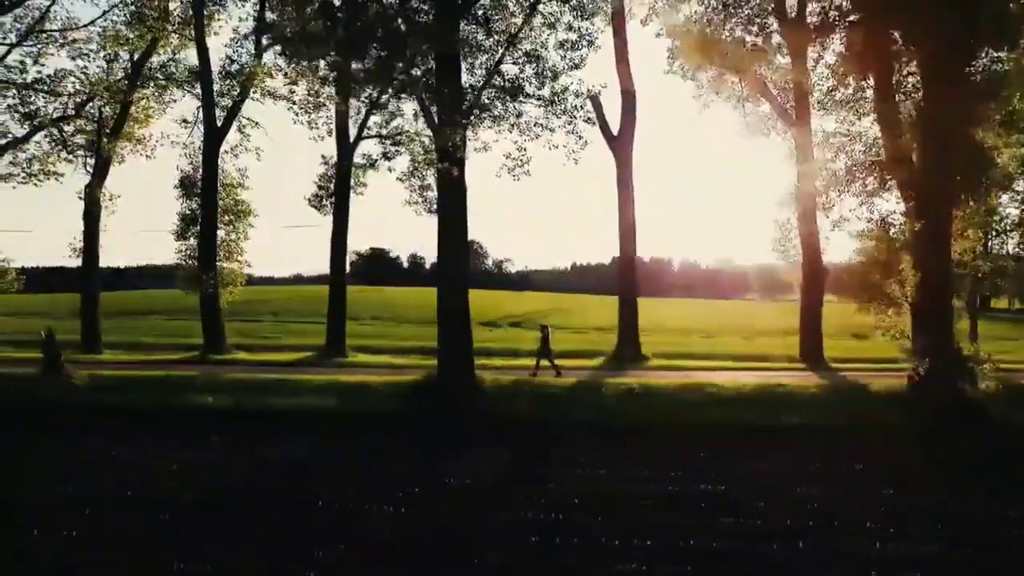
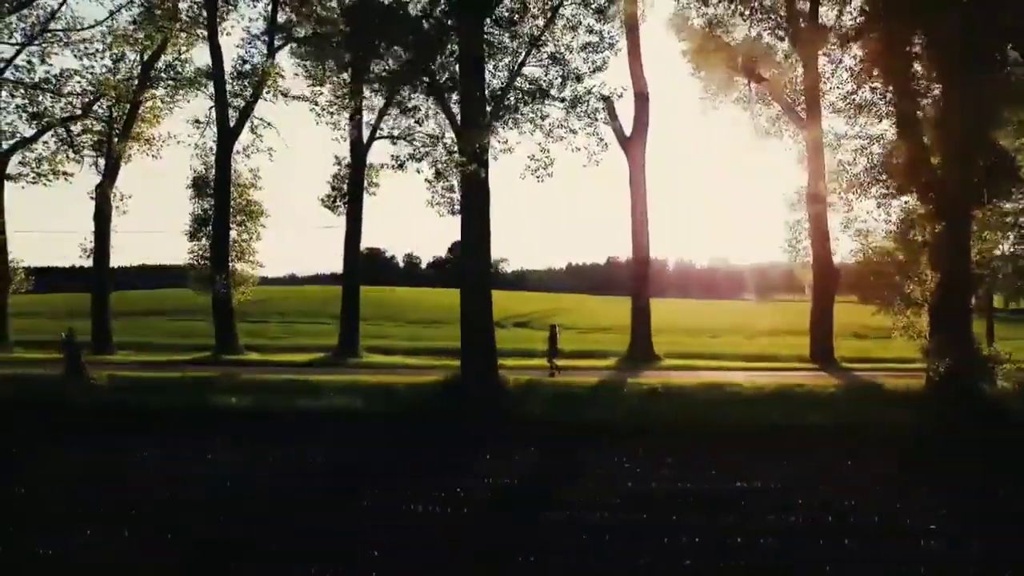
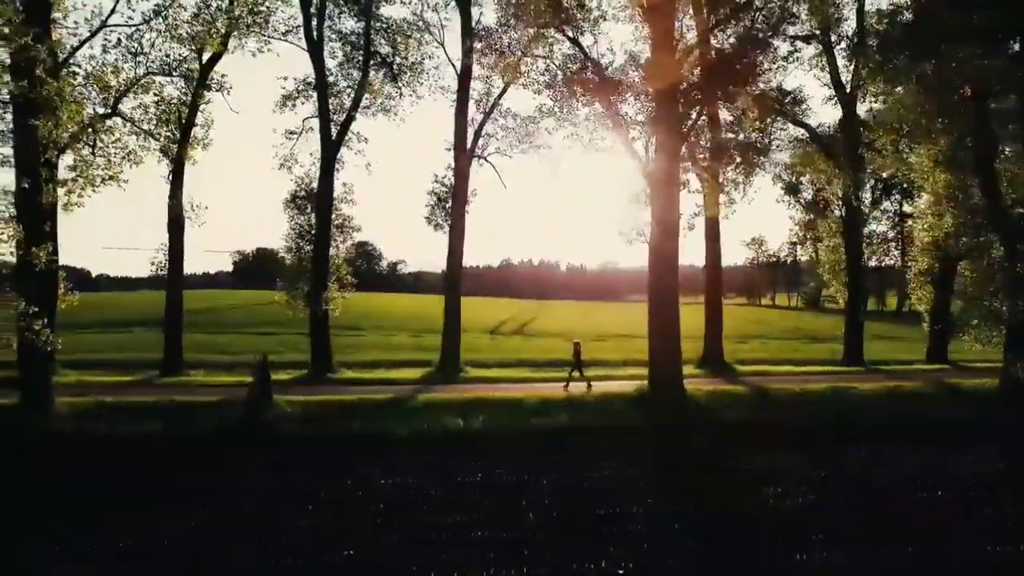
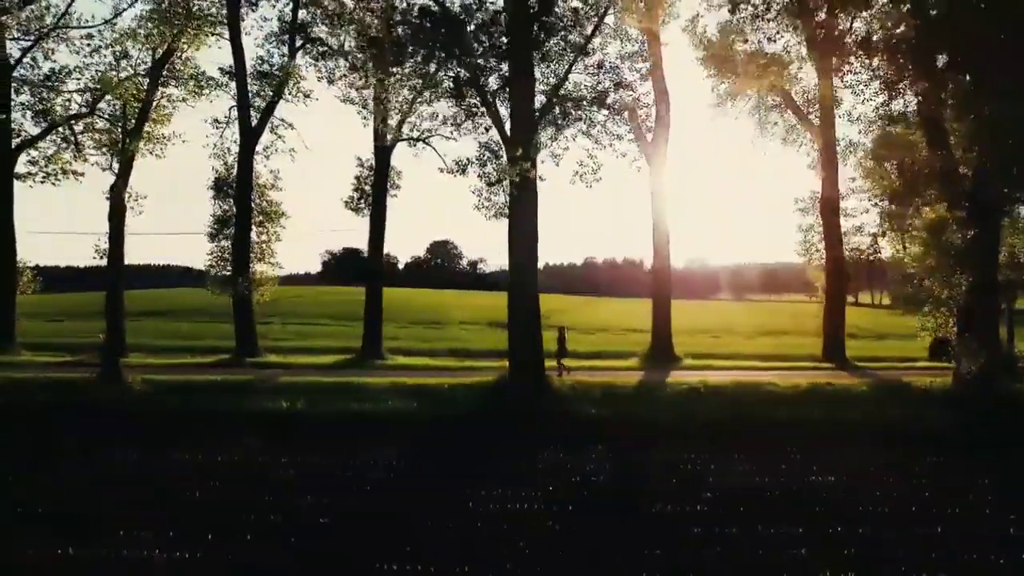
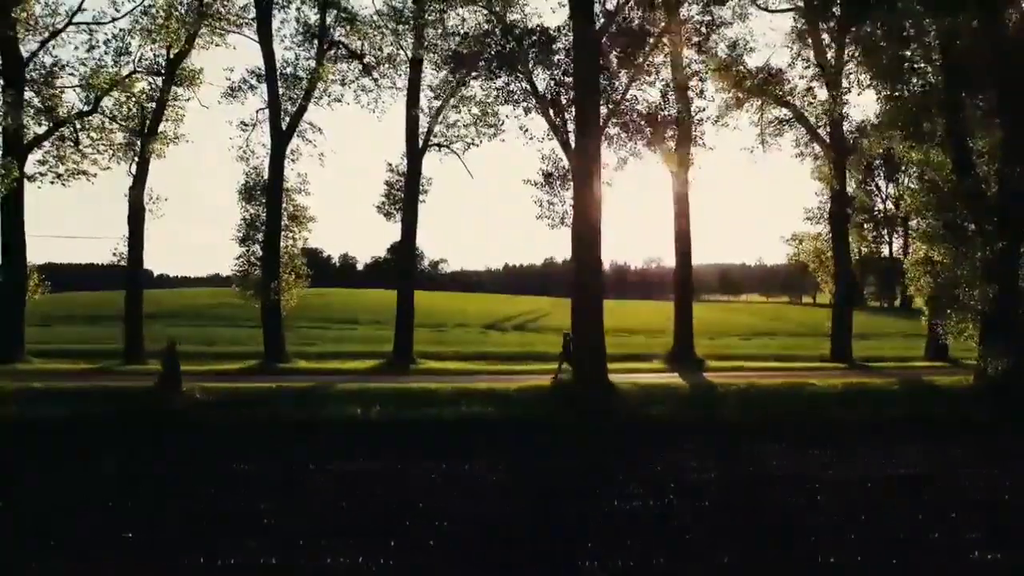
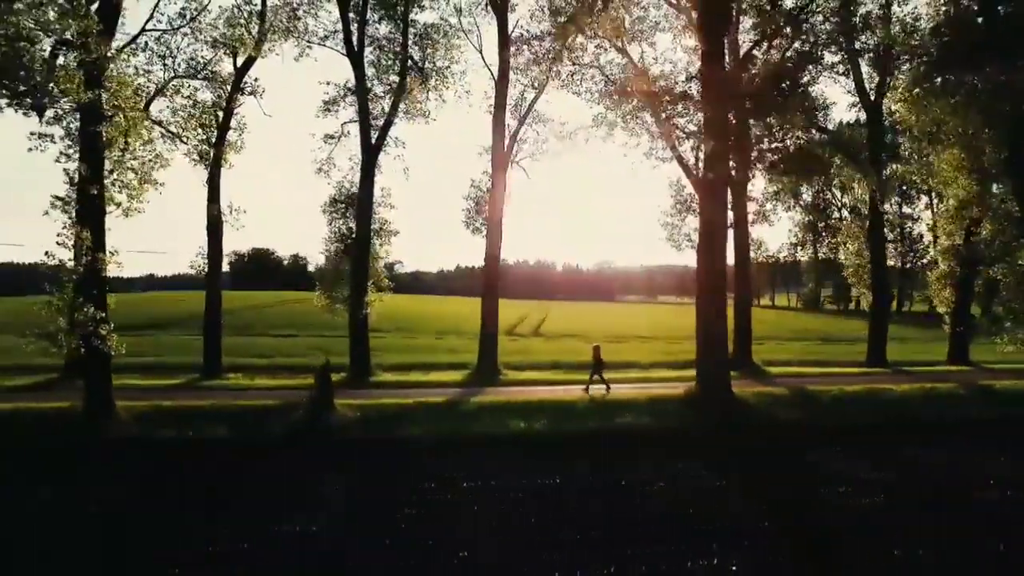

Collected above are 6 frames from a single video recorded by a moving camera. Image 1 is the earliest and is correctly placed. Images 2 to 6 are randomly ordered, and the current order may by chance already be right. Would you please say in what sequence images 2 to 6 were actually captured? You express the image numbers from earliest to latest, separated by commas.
2, 4, 5, 3, 6
